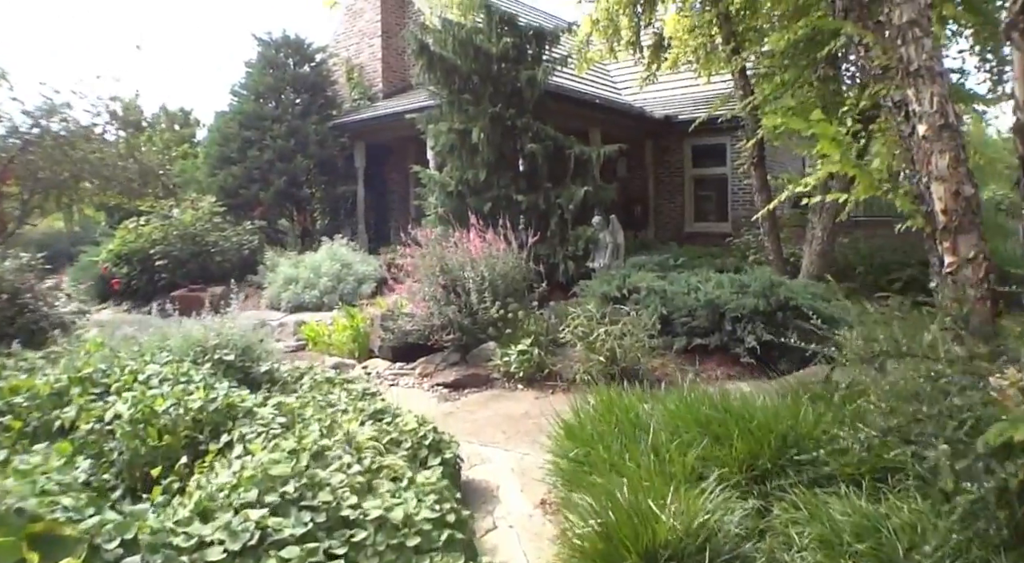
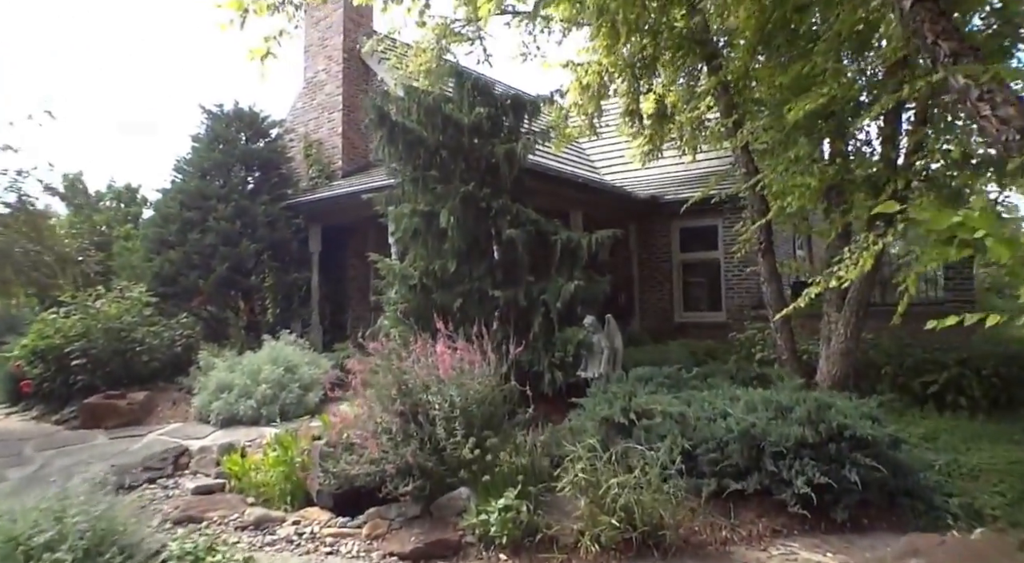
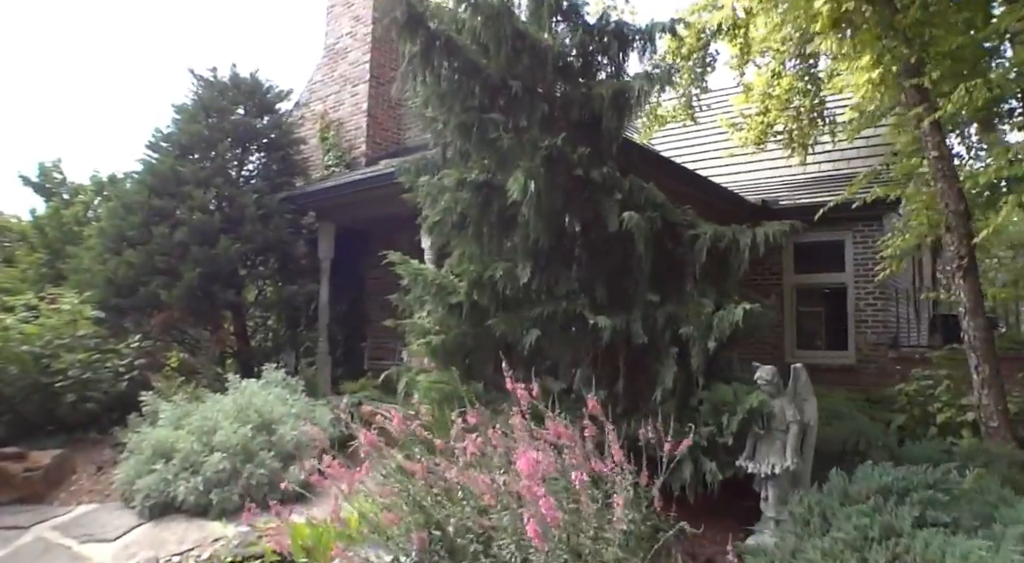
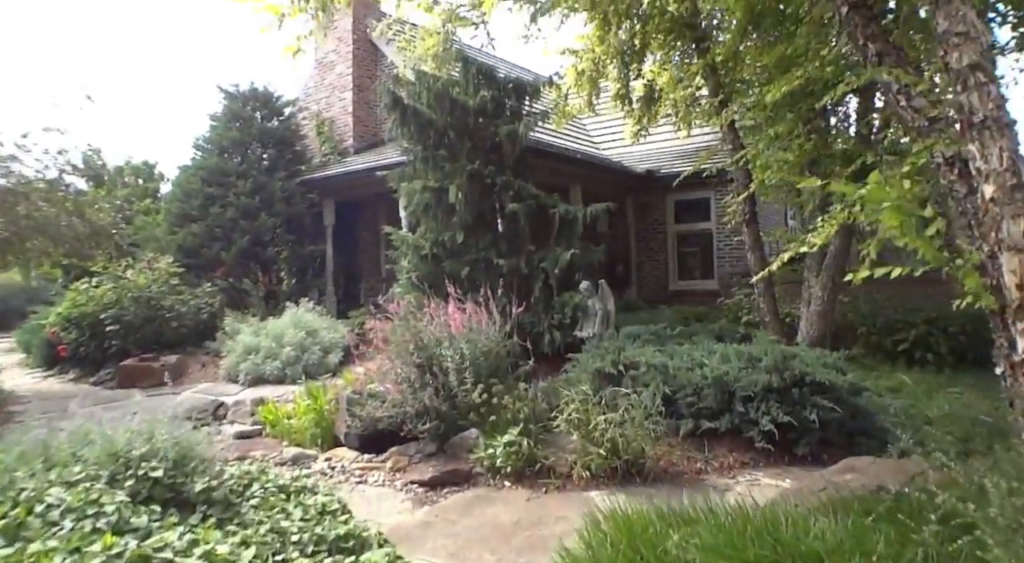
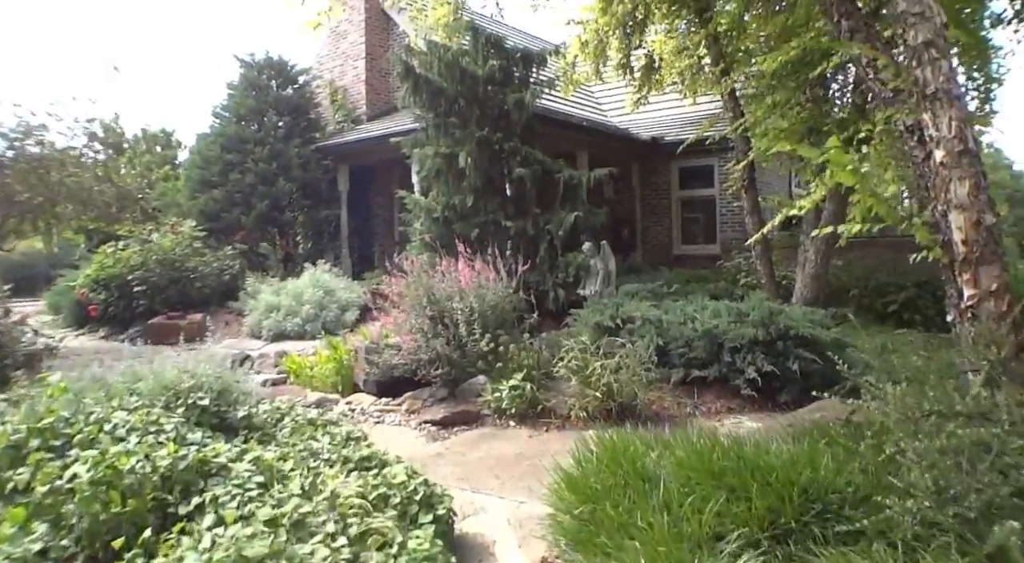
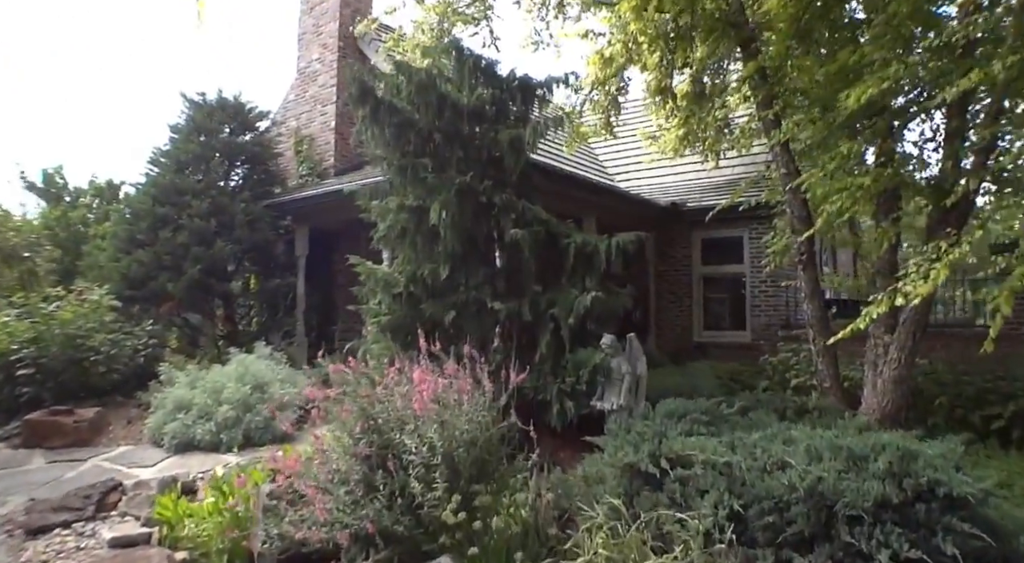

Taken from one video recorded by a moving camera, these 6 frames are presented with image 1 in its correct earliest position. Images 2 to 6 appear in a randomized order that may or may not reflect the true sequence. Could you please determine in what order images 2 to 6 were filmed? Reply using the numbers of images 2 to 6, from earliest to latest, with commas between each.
5, 4, 2, 6, 3
